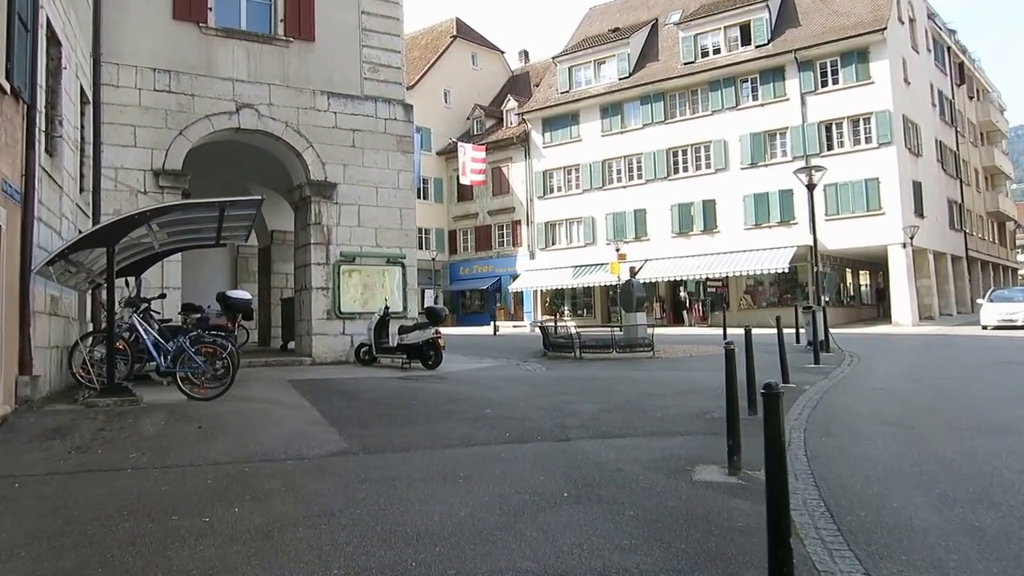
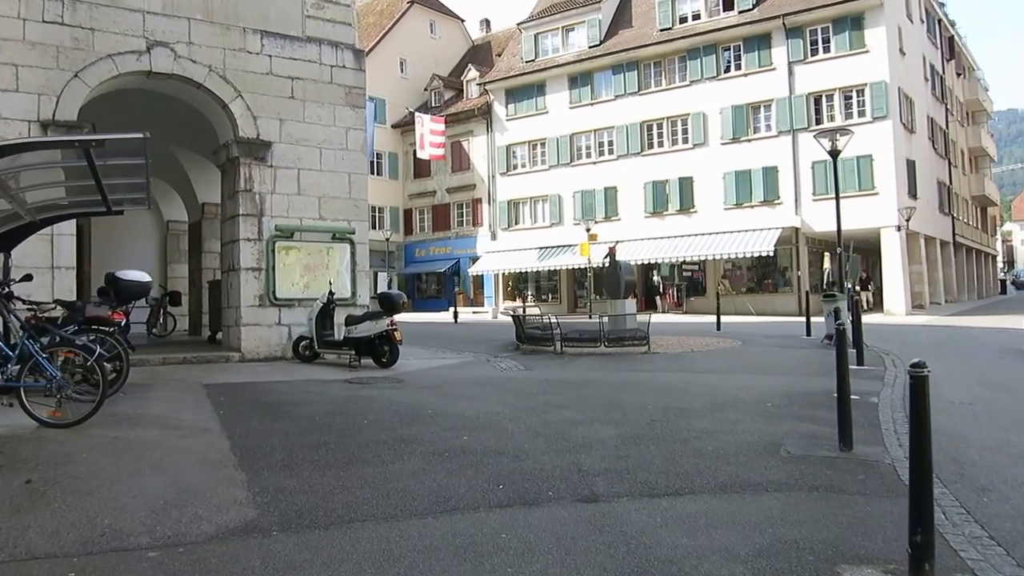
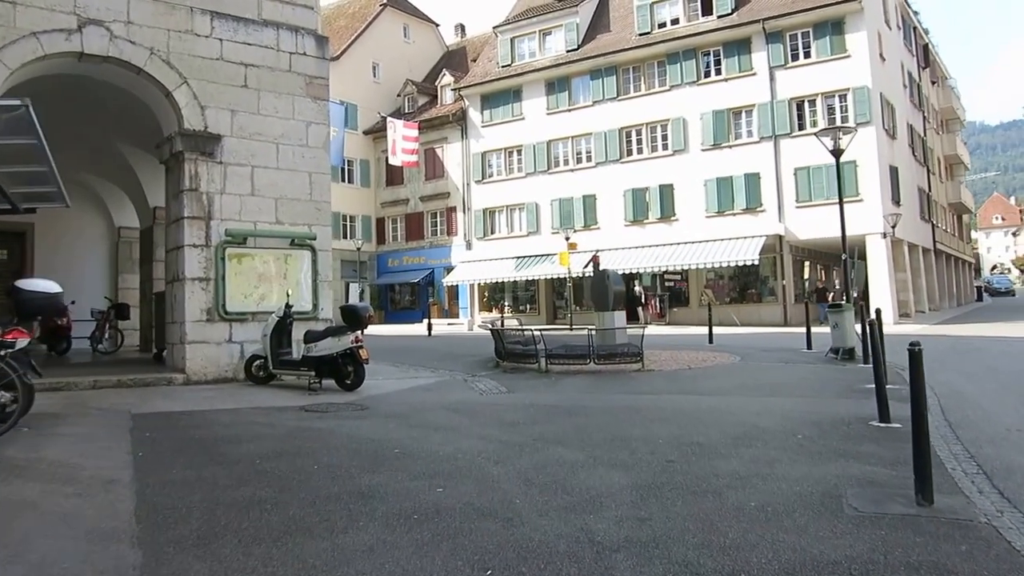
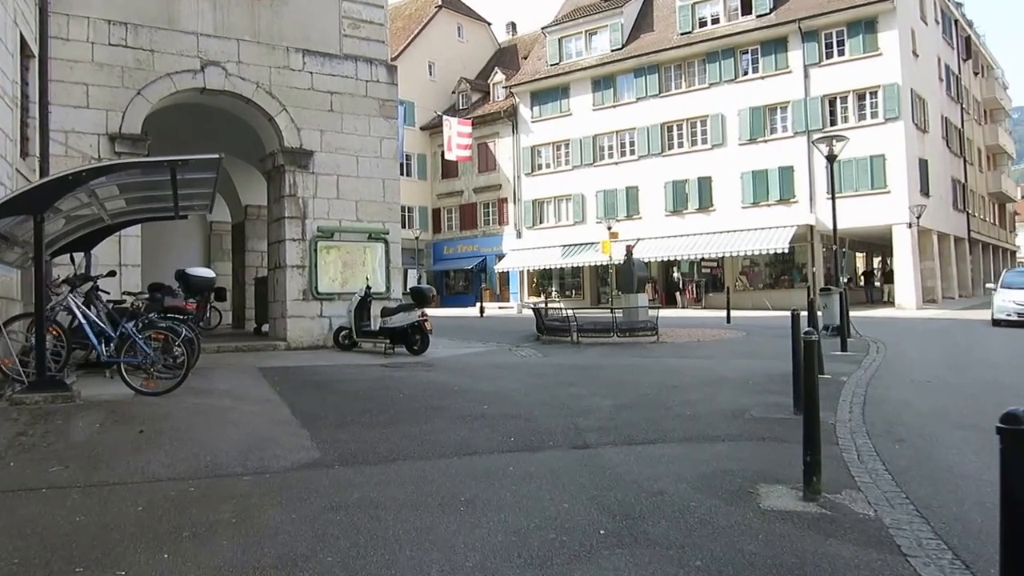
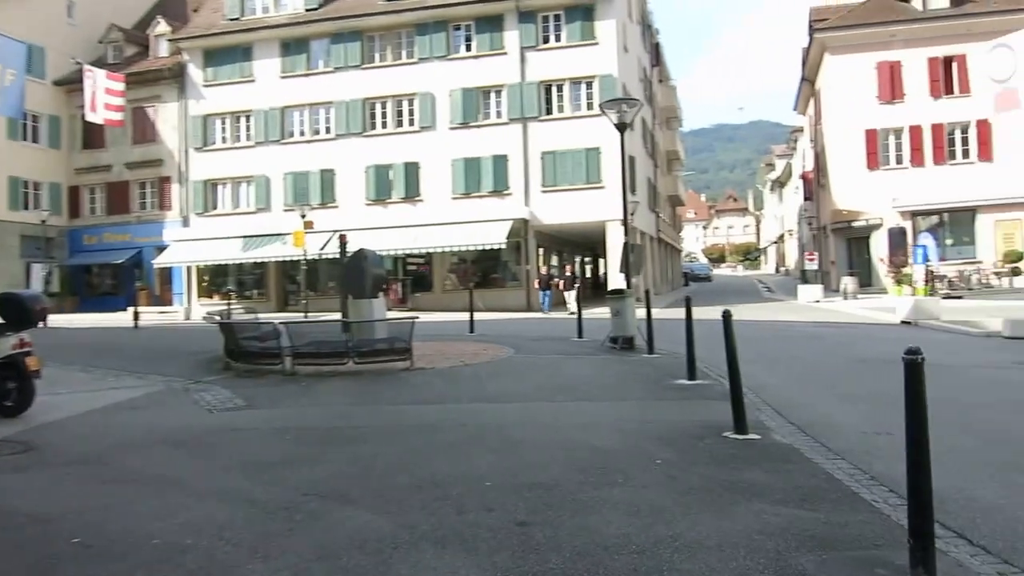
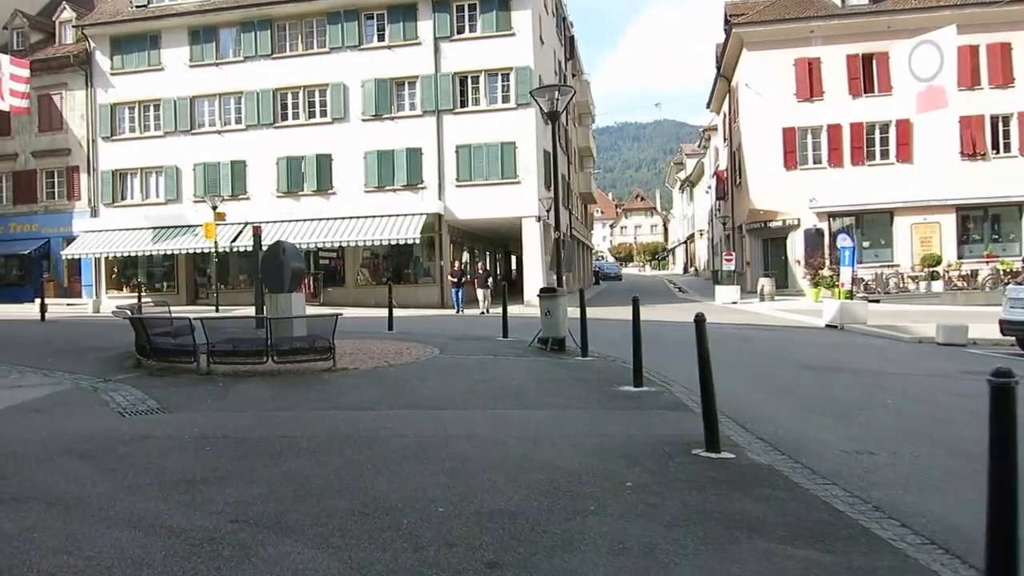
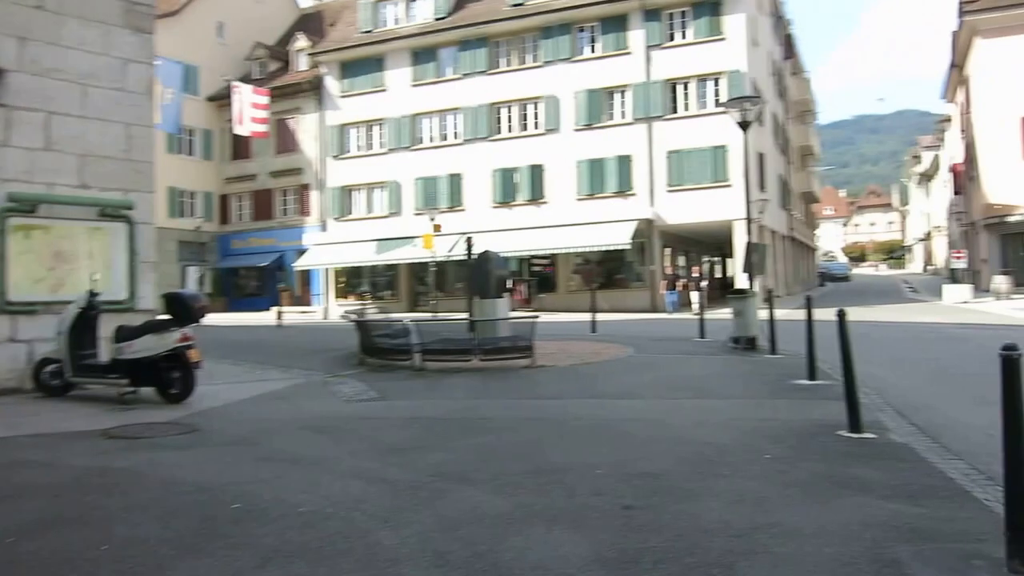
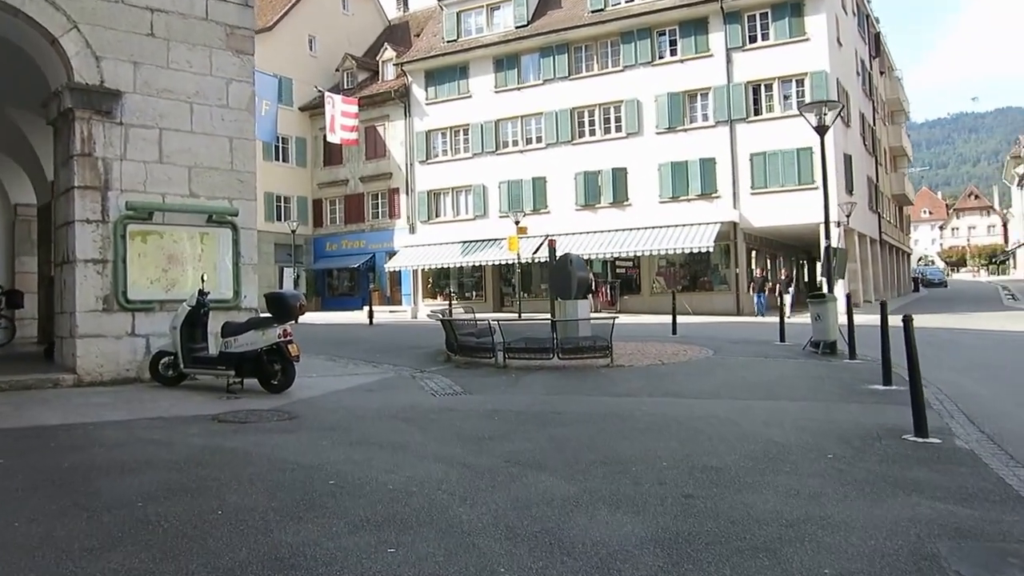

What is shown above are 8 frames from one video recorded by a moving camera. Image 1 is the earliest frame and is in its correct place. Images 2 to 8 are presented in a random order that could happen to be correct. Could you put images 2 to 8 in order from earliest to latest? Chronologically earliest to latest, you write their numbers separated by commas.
4, 2, 3, 8, 7, 5, 6
